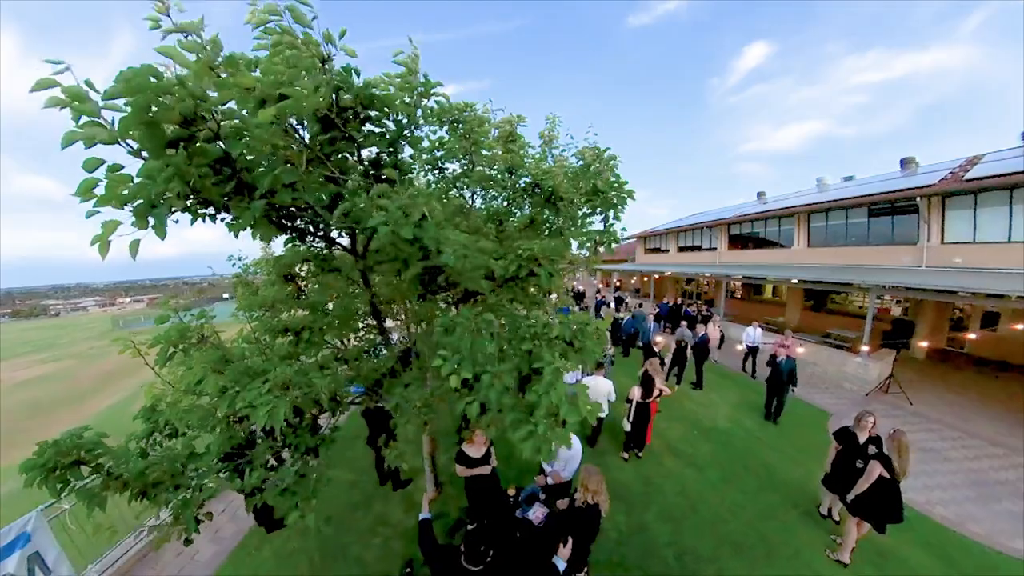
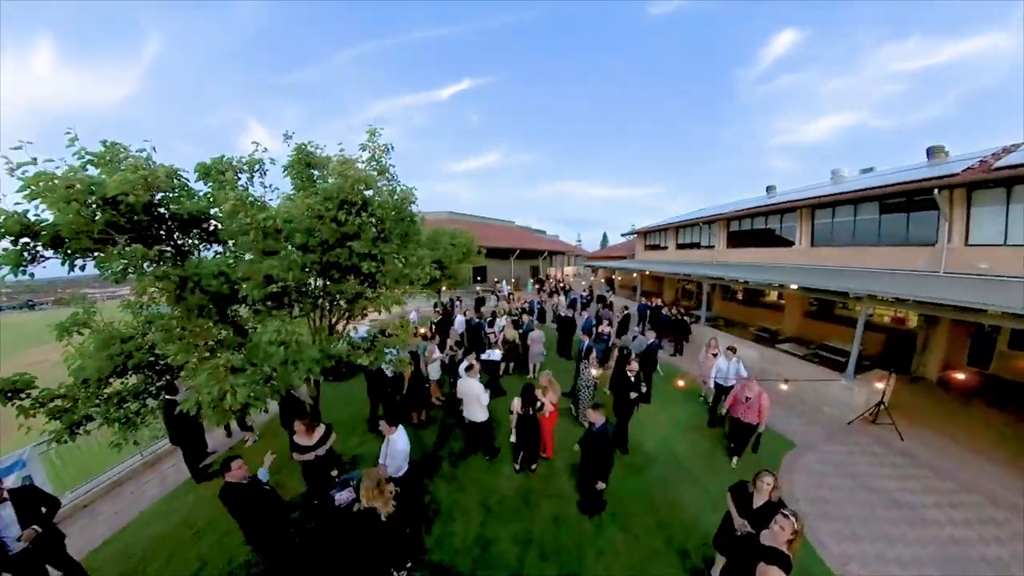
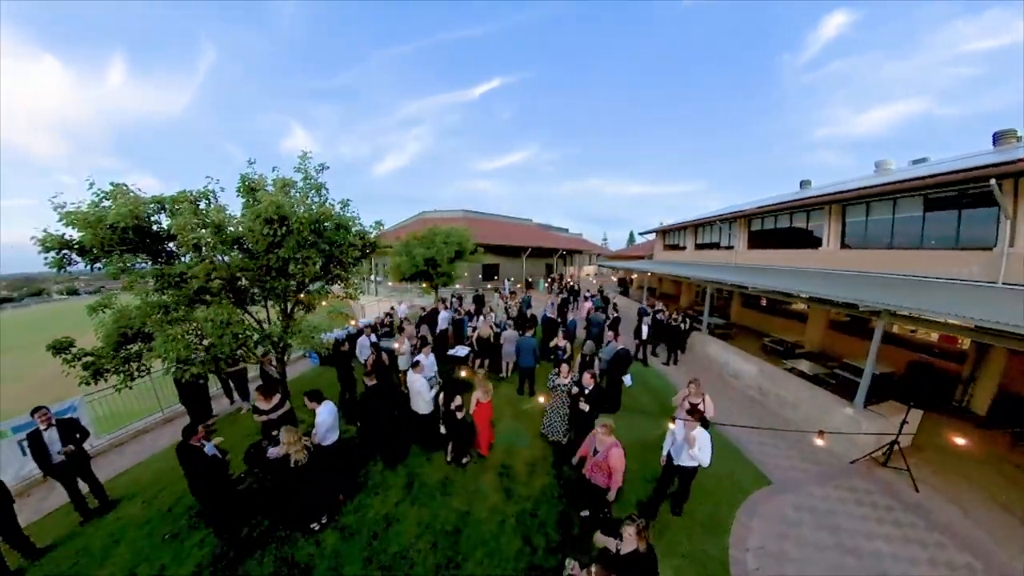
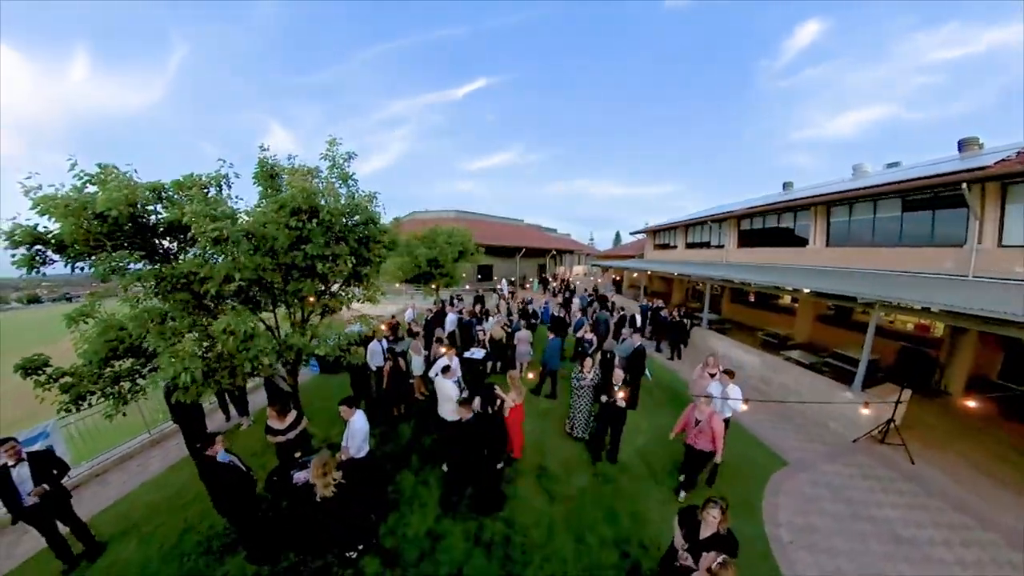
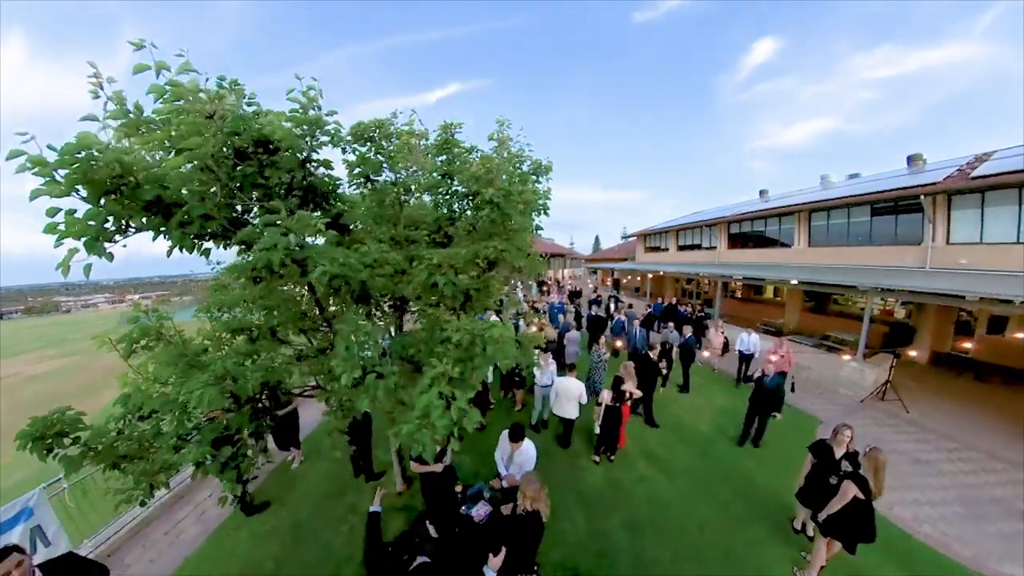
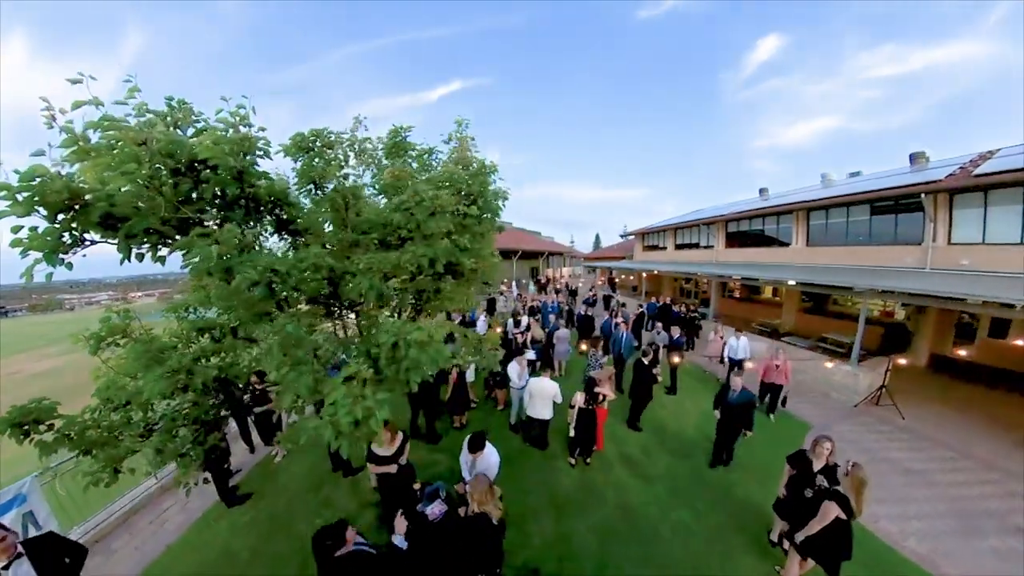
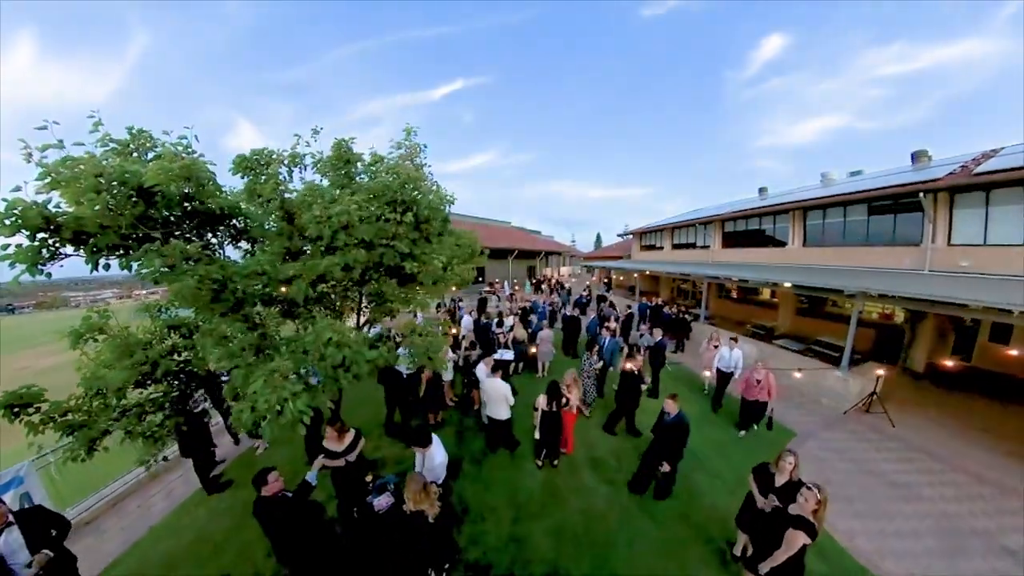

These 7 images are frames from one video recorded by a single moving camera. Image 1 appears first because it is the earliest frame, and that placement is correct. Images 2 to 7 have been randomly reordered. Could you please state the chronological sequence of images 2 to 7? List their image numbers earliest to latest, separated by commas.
5, 6, 7, 2, 4, 3
